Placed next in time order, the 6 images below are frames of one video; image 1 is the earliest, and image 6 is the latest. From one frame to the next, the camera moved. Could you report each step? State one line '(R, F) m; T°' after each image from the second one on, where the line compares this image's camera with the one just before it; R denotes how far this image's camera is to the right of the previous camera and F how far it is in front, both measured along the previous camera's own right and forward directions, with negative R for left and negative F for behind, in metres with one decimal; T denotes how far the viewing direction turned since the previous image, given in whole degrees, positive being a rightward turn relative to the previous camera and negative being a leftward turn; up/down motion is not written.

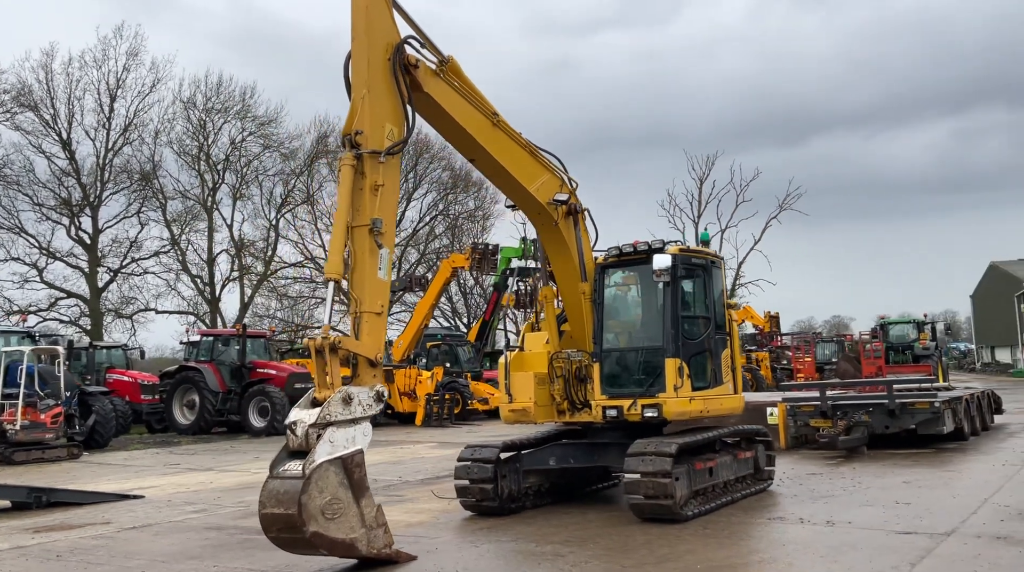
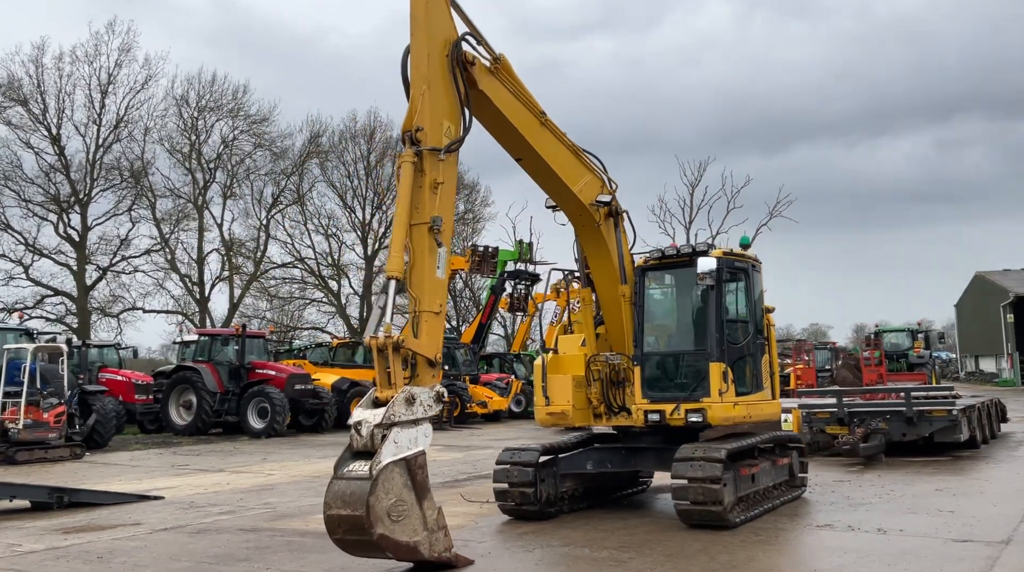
(-0.6, +0.1) m; +1°
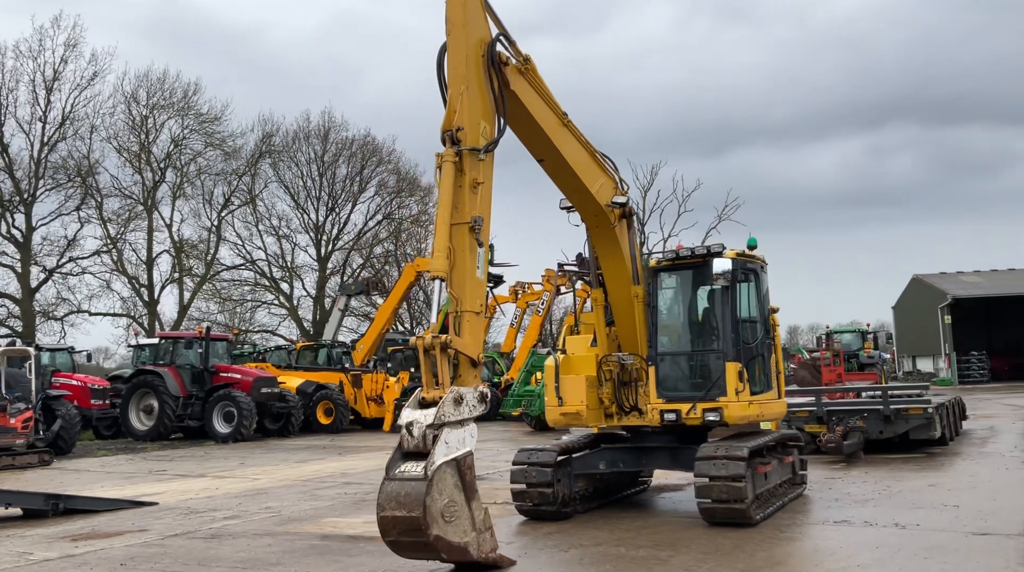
(-0.7, 0.0) m; +4°
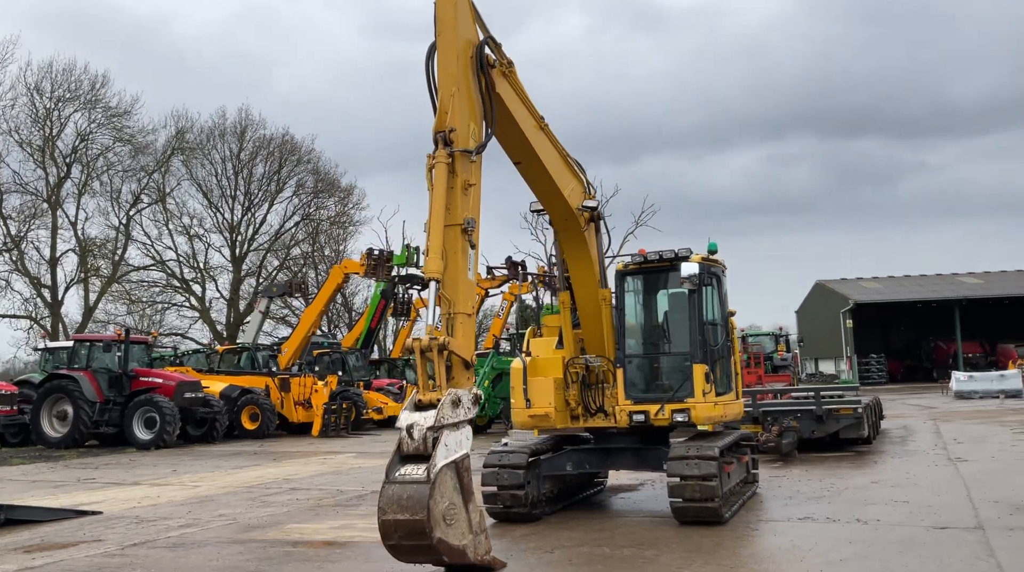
(-0.6, 0.0) m; +6°
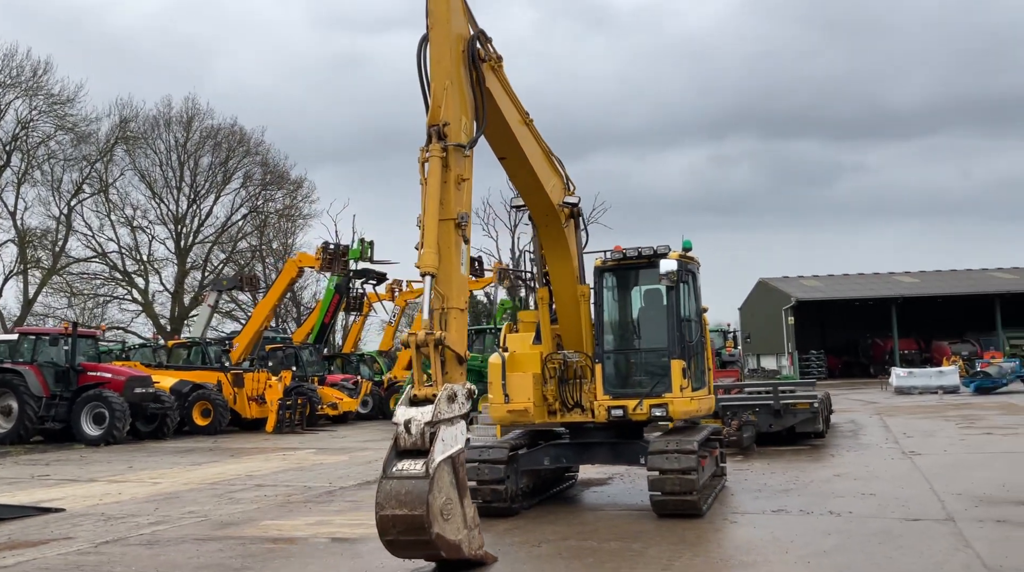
(-0.3, 0.0) m; +3°
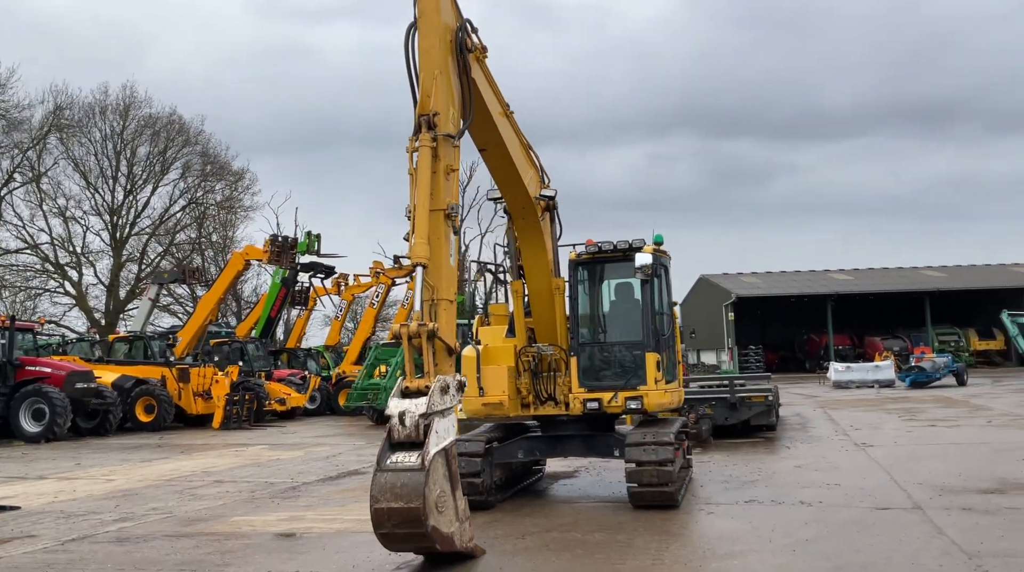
(-0.3, 0.0) m; +4°
